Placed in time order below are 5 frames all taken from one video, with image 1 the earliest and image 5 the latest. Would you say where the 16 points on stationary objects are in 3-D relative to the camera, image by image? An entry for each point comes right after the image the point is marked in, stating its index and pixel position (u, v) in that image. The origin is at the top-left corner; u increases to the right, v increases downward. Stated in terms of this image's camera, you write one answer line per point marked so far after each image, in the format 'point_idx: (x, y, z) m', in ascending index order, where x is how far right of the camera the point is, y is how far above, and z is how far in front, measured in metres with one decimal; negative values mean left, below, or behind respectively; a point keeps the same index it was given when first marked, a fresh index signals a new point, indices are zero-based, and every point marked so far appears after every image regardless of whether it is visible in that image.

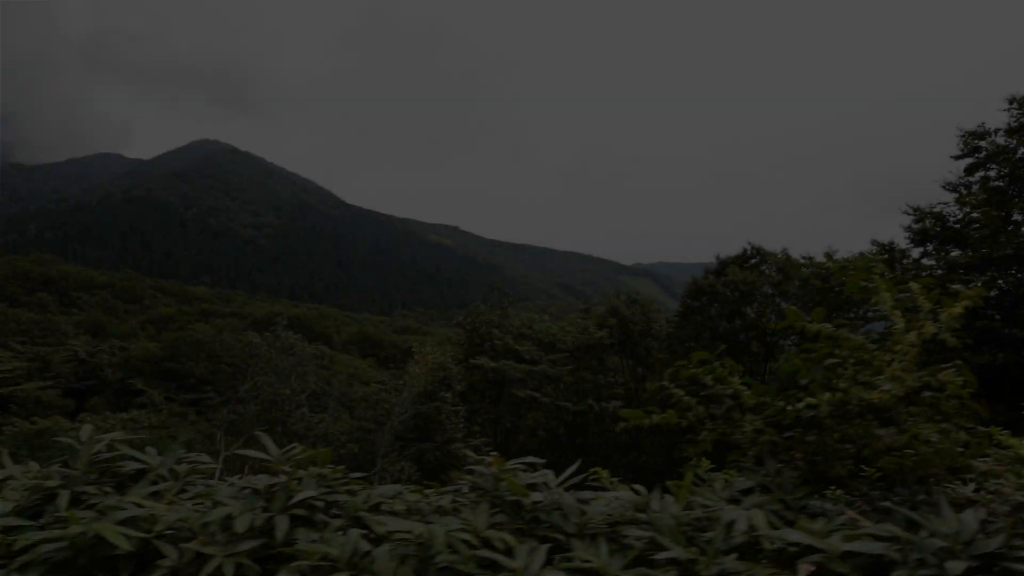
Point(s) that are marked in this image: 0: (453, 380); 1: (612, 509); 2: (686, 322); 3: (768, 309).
0: (-1.1, -2.0, +11.6) m
1: (+0.3, -0.6, +1.6) m
2: (+4.5, -0.9, +14.5) m
3: (+6.3, -0.5, +13.4) m
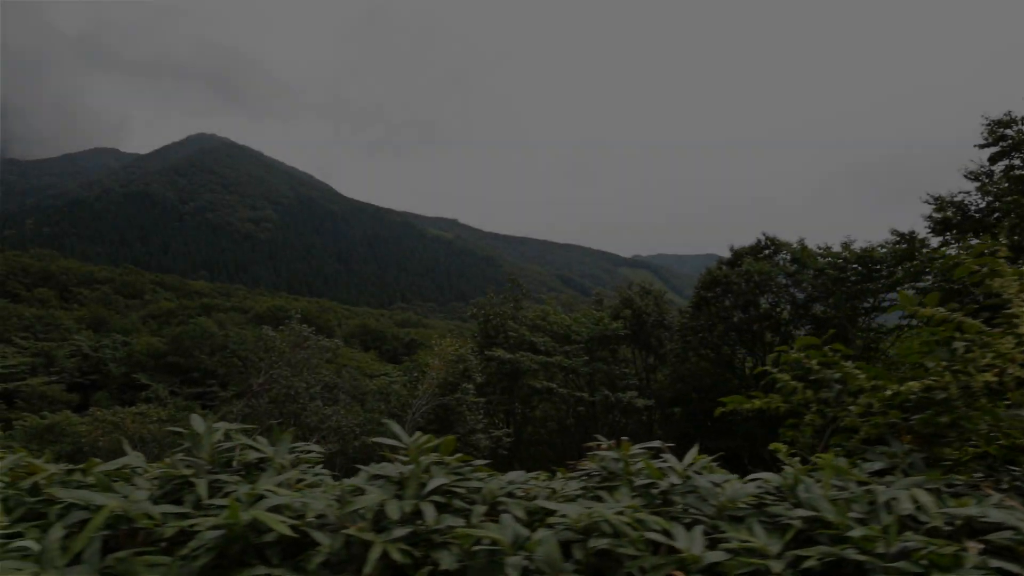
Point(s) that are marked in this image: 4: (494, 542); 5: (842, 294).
0: (-0.7, -1.8, +11.6) m
1: (+0.7, -0.6, +1.6) m
2: (+4.9, -0.7, +14.5) m
3: (+6.6, -0.2, +13.5) m
4: (0.0, -0.7, +1.4) m
5: (+7.5, -0.2, +12.6) m
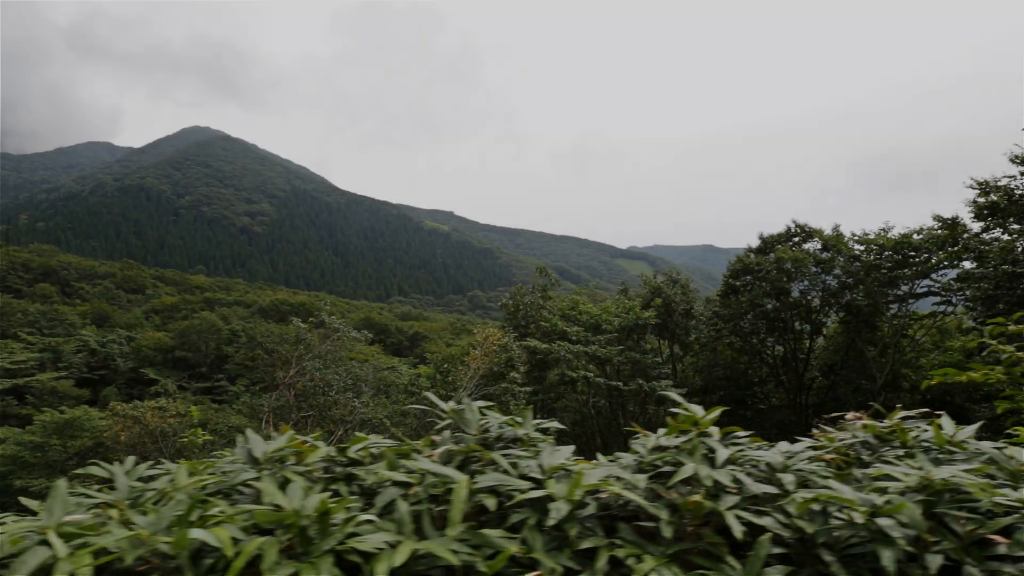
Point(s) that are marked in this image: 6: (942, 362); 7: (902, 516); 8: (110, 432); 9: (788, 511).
0: (+0.1, -1.6, +11.6) m
1: (+1.6, -0.5, +1.6) m
2: (+5.7, -0.4, +14.5) m
3: (+7.4, +0.1, +13.5) m
4: (+0.8, -0.6, +1.4) m
5: (+8.3, +0.1, +12.7) m
6: (+10.3, -1.8, +13.2) m
7: (+1.0, -0.6, +1.4) m
8: (-13.7, -4.9, +18.7) m
9: (+0.7, -0.6, +1.5) m
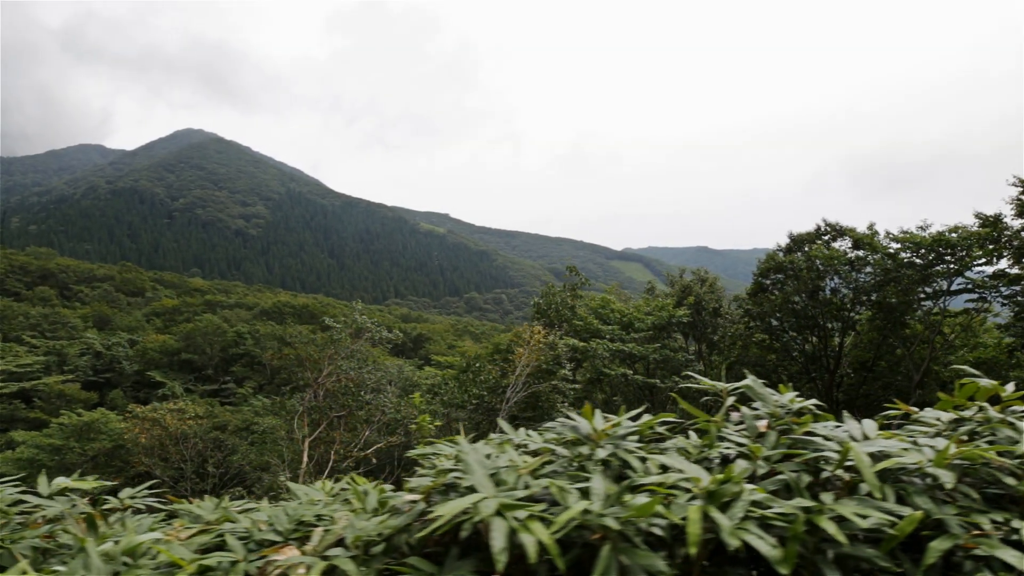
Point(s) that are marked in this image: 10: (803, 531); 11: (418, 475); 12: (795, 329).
0: (+1.0, -1.5, +11.6) m
1: (+2.6, -0.4, +1.7) m
2: (+6.5, -0.3, +14.6) m
3: (+8.3, +0.1, +13.6) m
4: (+1.8, -0.5, +1.5) m
5: (+9.2, +0.2, +12.8) m
6: (+11.1, -1.7, +13.3) m
7: (+2.0, -0.5, +1.4) m
8: (-12.9, -4.9, +18.5) m
9: (+1.7, -0.5, +1.5) m
10: (+0.7, -0.6, +1.3) m
11: (-0.3, -0.6, +1.8) m
12: (+7.3, -1.1, +14.2) m
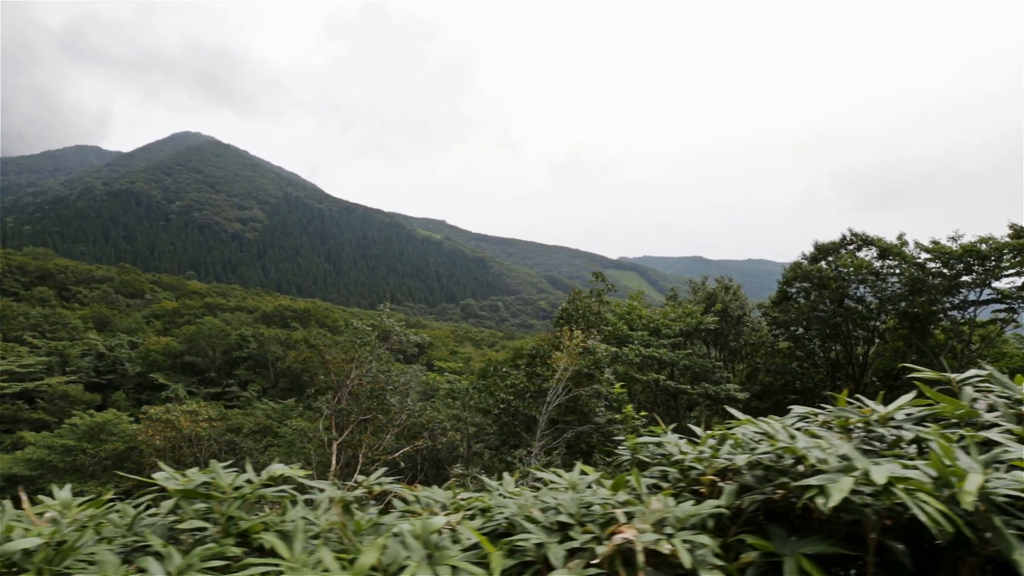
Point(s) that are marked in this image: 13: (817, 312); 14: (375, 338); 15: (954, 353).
0: (+1.7, -1.6, +11.6) m
1: (+3.4, -0.4, +1.7) m
2: (+7.2, -0.5, +14.7) m
3: (+9.0, -0.1, +13.7) m
4: (+2.7, -0.5, +1.5) m
5: (+9.9, 0.0, +12.9) m
6: (+11.8, -1.9, +13.4) m
7: (+2.8, -0.5, +1.5) m
8: (-12.3, -4.9, +18.4) m
9: (+2.6, -0.5, +1.6) m
10: (+1.5, -0.5, +1.3) m
11: (+0.5, -0.6, +1.8) m
12: (+8.0, -1.3, +14.3) m
13: (+7.9, -0.7, +14.2) m
14: (-4.3, -1.6, +16.1) m
15: (+10.9, -1.6, +13.6) m
